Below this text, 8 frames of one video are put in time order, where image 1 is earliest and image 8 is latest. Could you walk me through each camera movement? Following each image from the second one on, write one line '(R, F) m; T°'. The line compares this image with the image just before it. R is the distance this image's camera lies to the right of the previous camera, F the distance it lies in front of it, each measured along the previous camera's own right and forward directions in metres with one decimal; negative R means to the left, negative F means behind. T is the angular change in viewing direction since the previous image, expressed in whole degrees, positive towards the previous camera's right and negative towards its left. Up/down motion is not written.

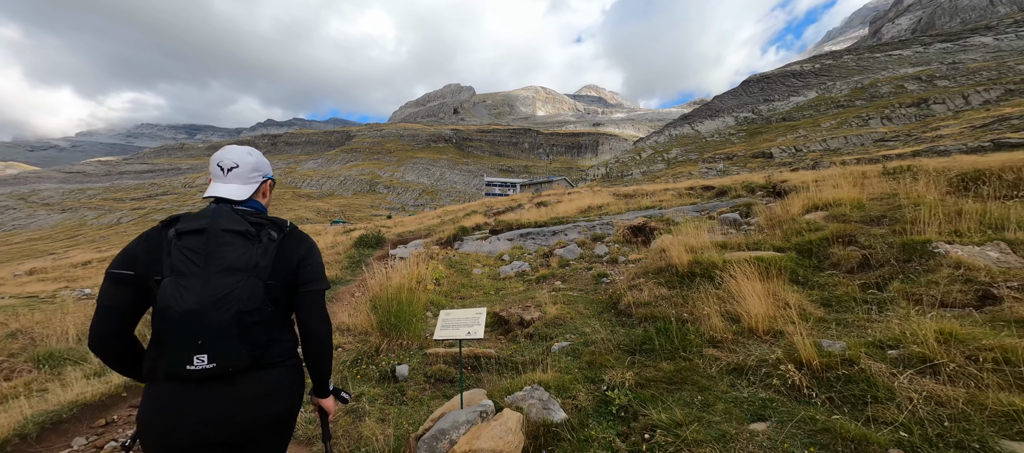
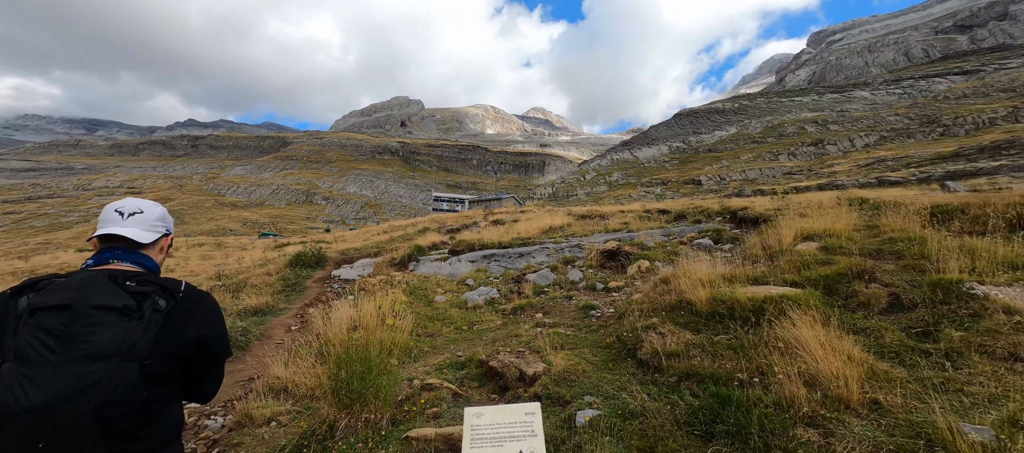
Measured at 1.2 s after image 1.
(-0.7, +1.2) m; +8°
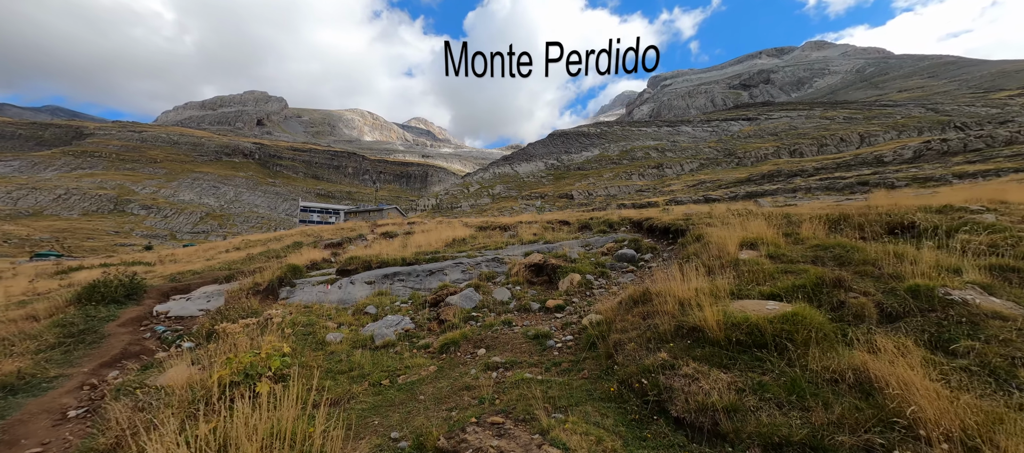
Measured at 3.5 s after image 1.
(-0.9, +1.9) m; +18°
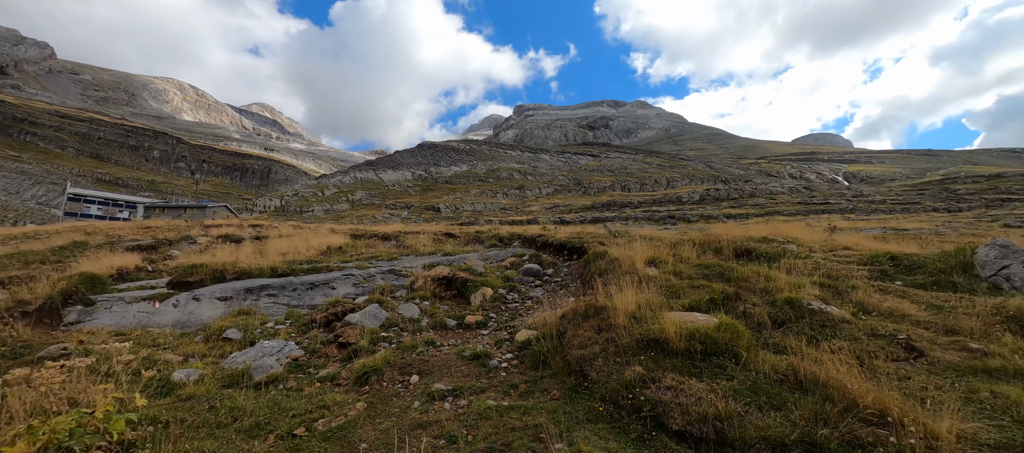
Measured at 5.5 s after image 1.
(-1.3, +0.7) m; +20°
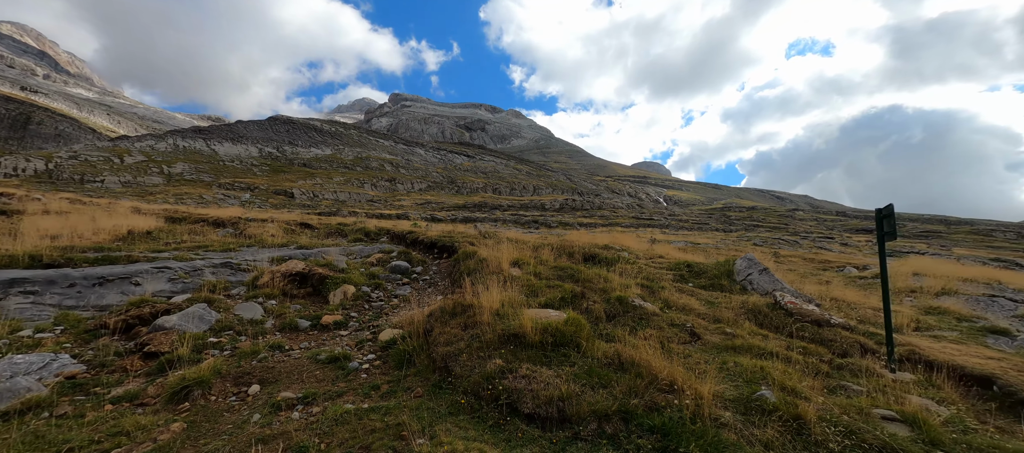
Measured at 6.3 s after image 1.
(-0.1, -0.2) m; +19°
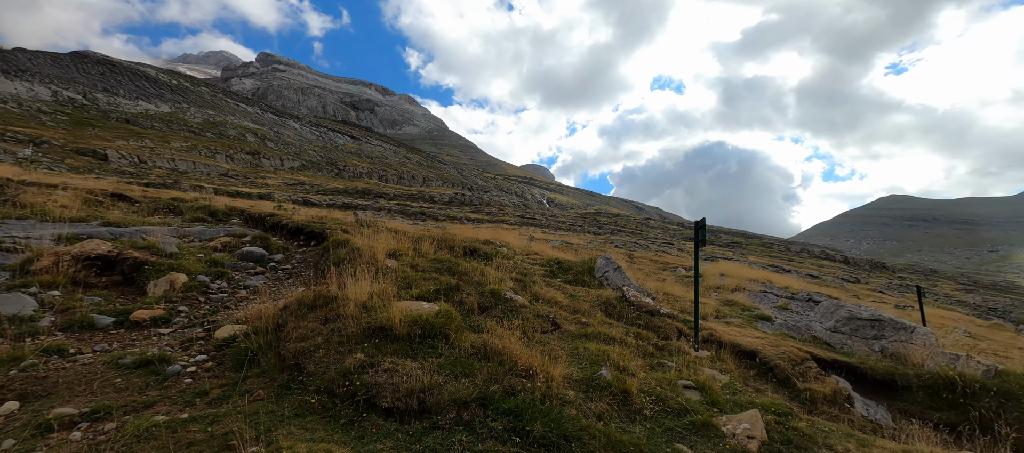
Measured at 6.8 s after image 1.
(+0.2, -0.1) m; +16°
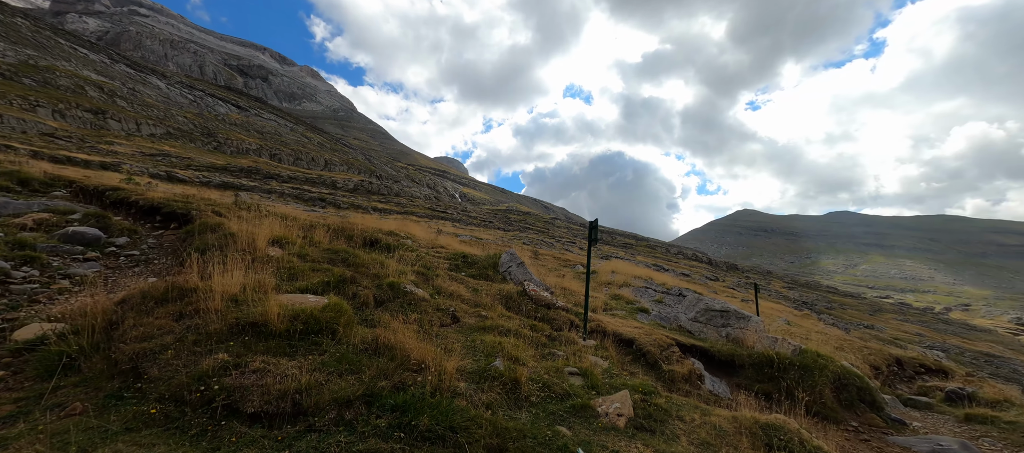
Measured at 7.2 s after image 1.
(+0.1, 0.0) m; +13°
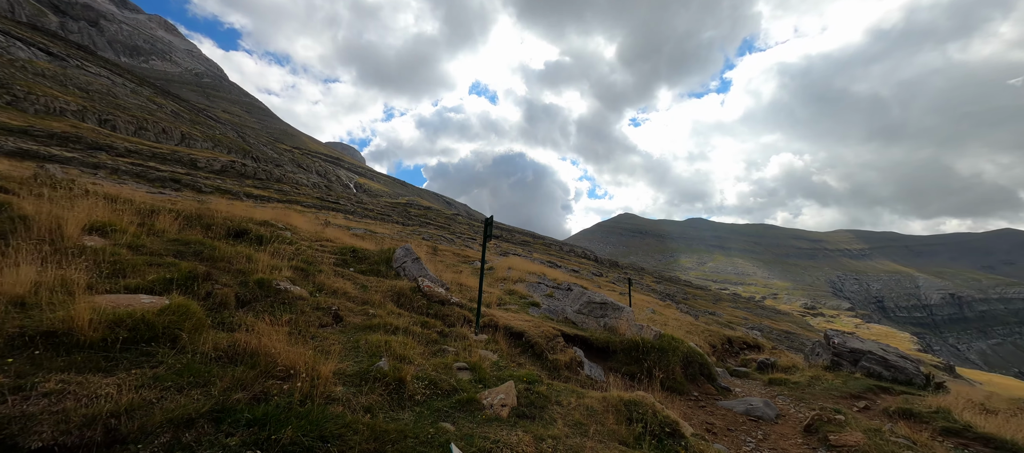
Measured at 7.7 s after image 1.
(+0.1, 0.0) m; +15°
